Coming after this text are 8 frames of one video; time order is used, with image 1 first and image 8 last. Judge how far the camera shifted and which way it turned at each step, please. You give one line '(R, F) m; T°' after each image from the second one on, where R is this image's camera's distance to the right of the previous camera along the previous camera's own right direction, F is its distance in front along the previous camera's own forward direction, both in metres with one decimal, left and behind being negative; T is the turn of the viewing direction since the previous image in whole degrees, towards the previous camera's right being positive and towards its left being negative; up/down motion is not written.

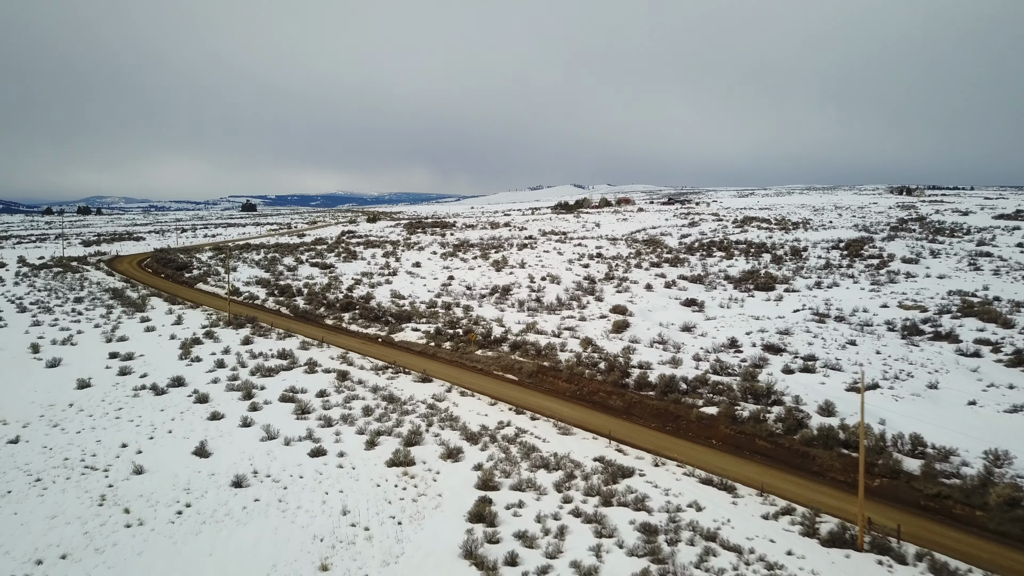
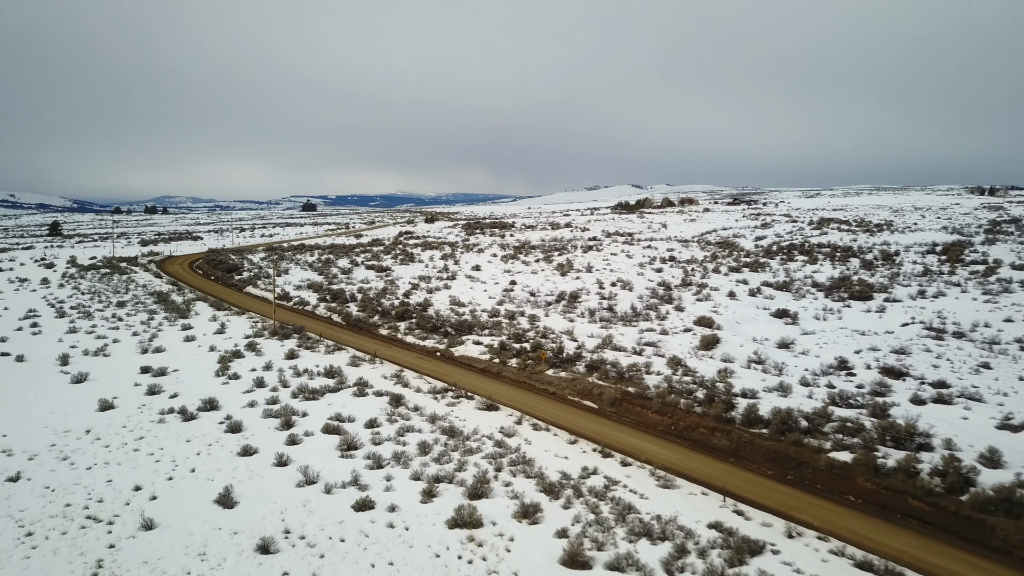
(-0.4, +2.0) m; -4°
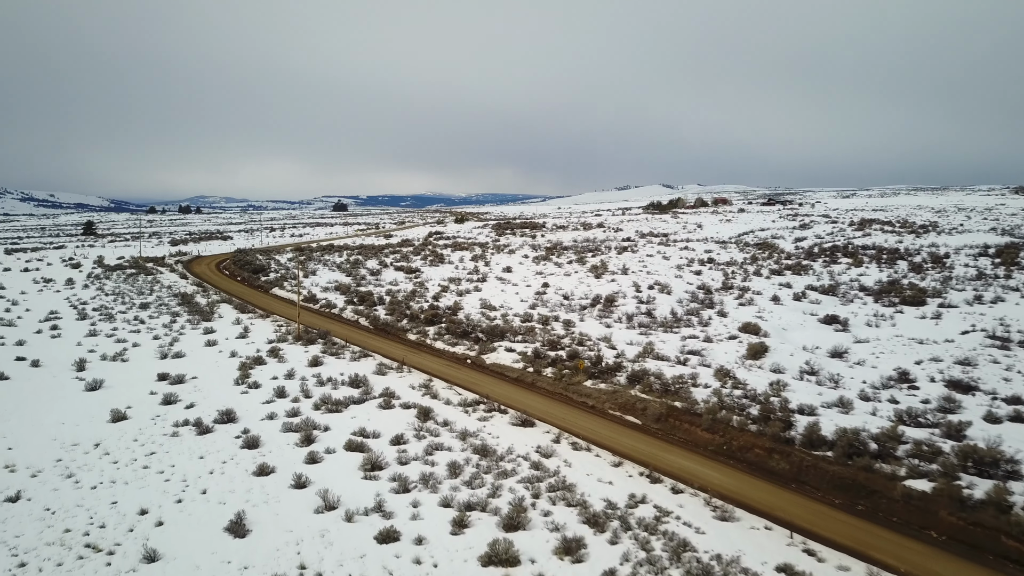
(-0.1, +0.9) m; -2°
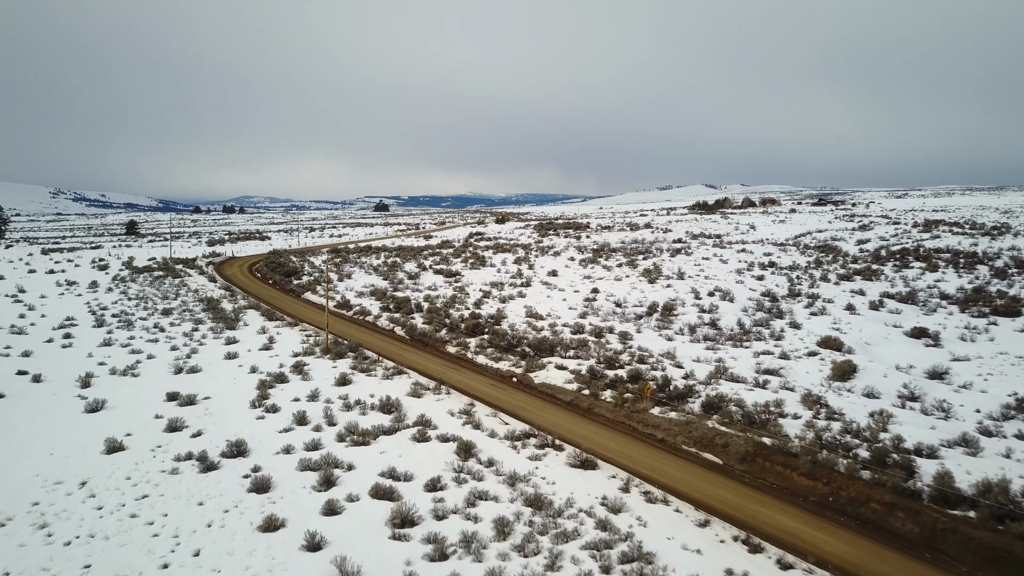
(-0.2, +1.8) m; -3°
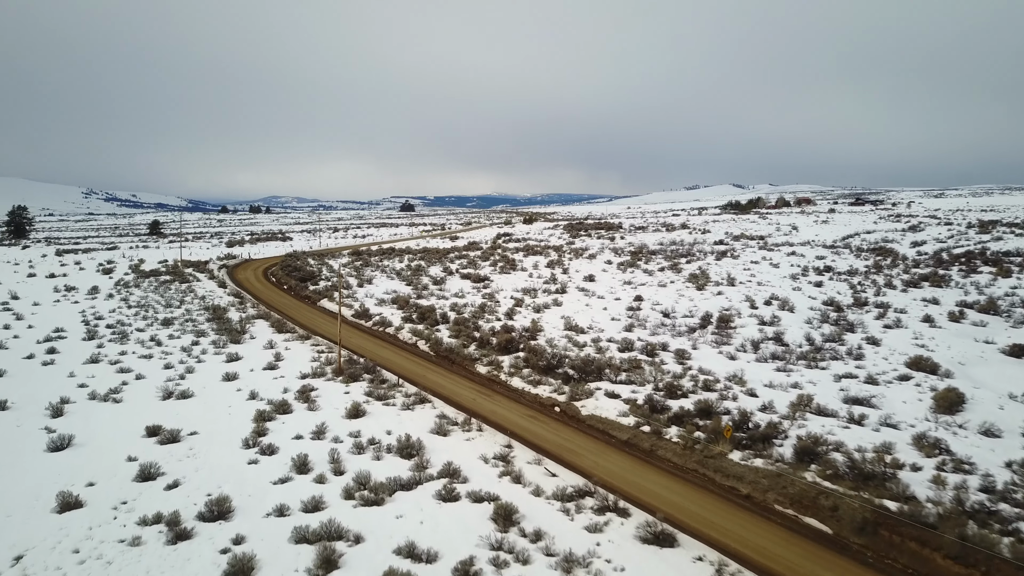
(-0.3, +2.1) m; -2°
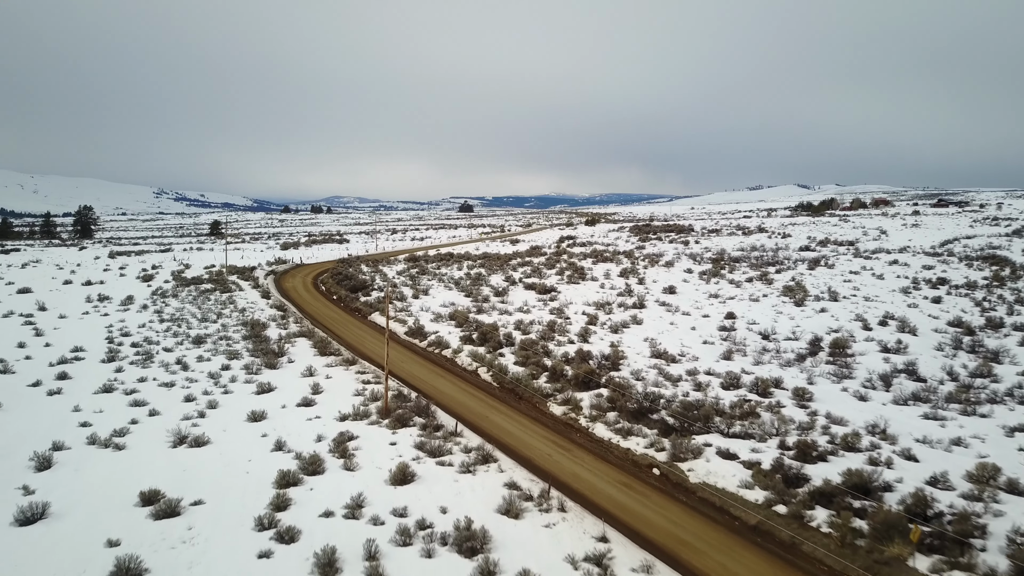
(-0.4, +2.4) m; -4°
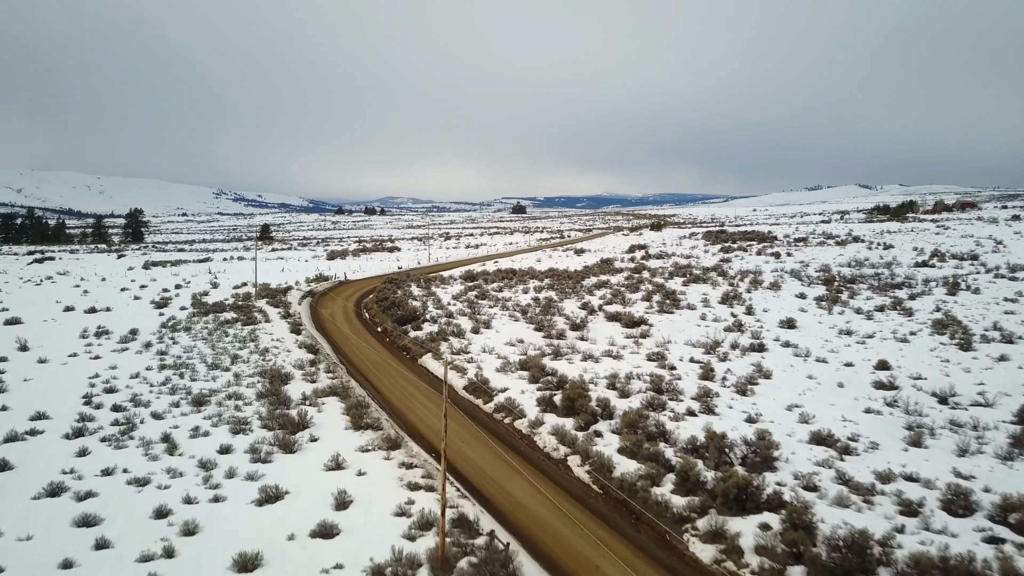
(-0.7, +3.9) m; -4°
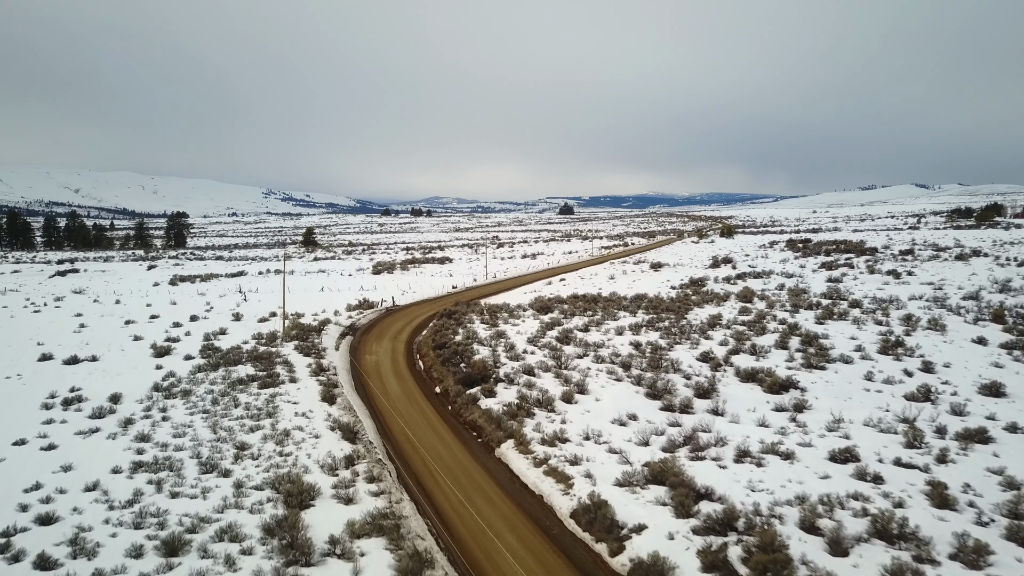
(-1.0, +4.4) m; -3°
